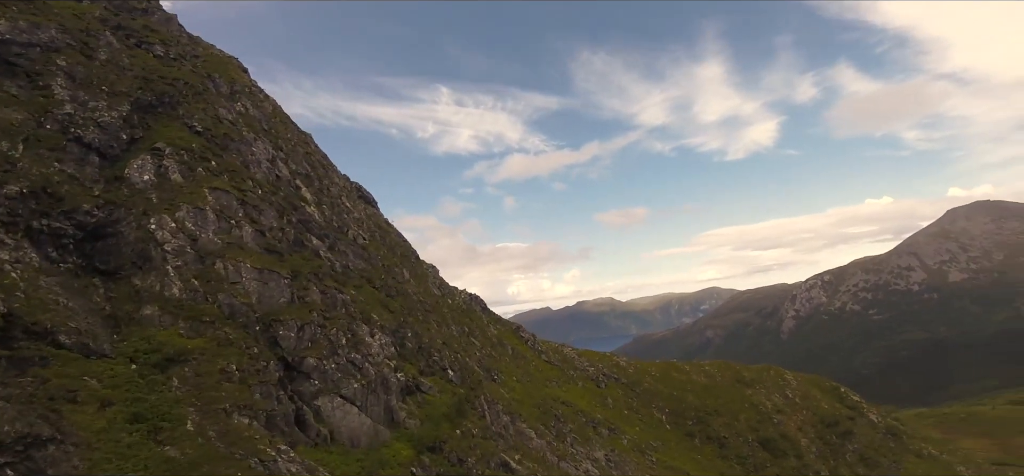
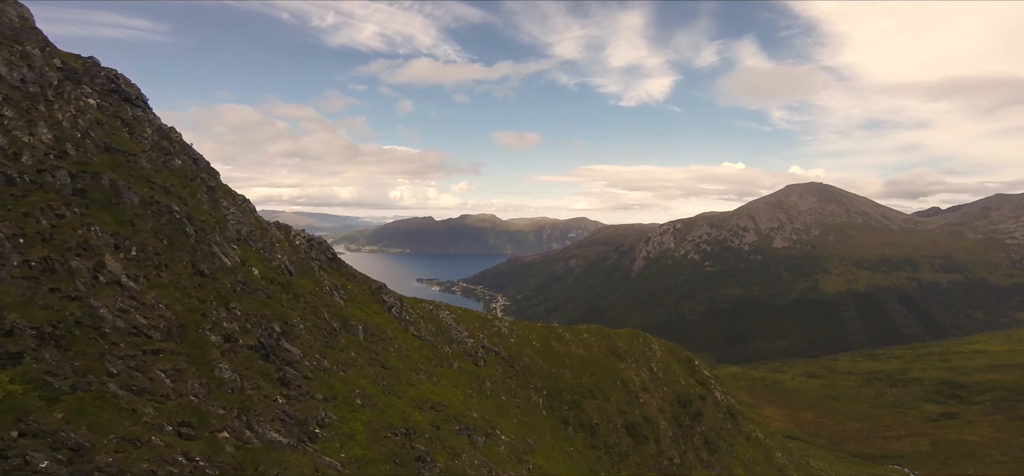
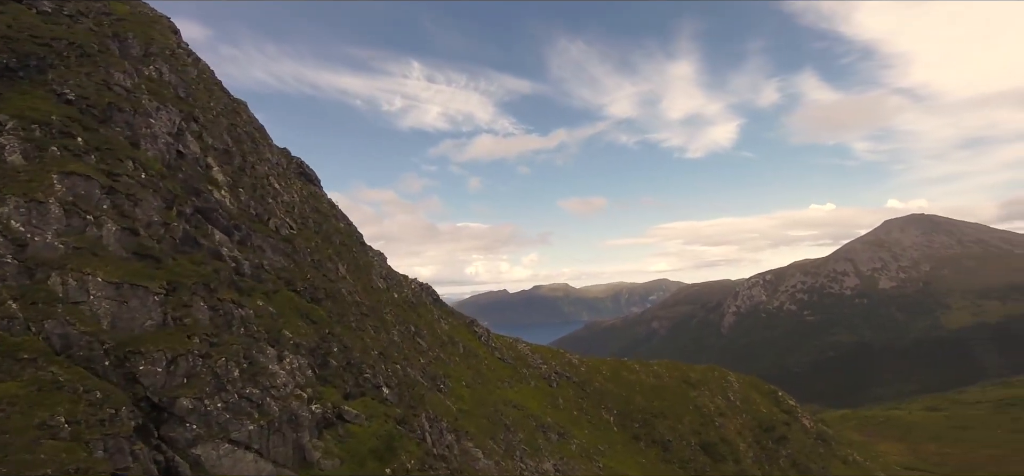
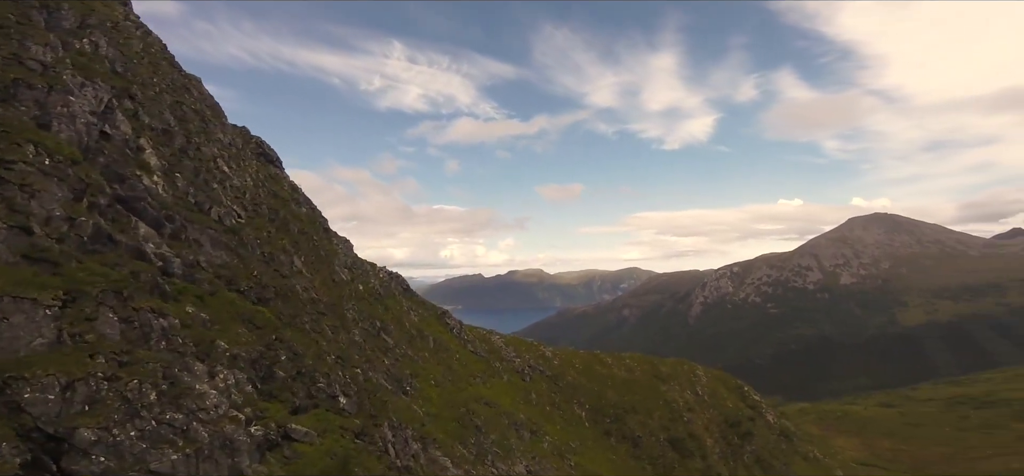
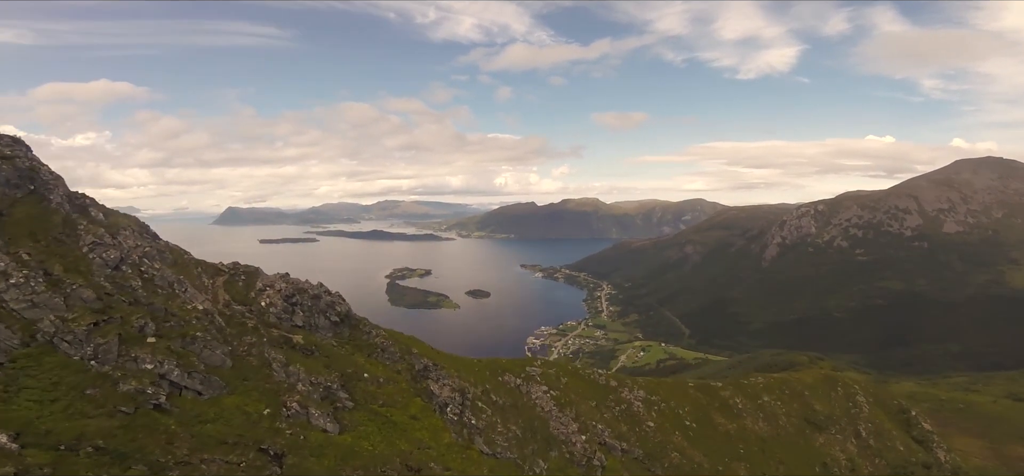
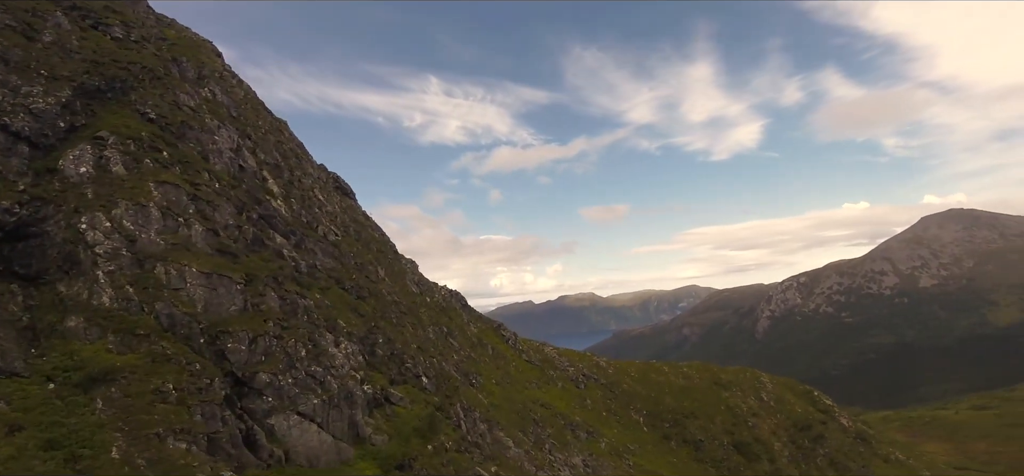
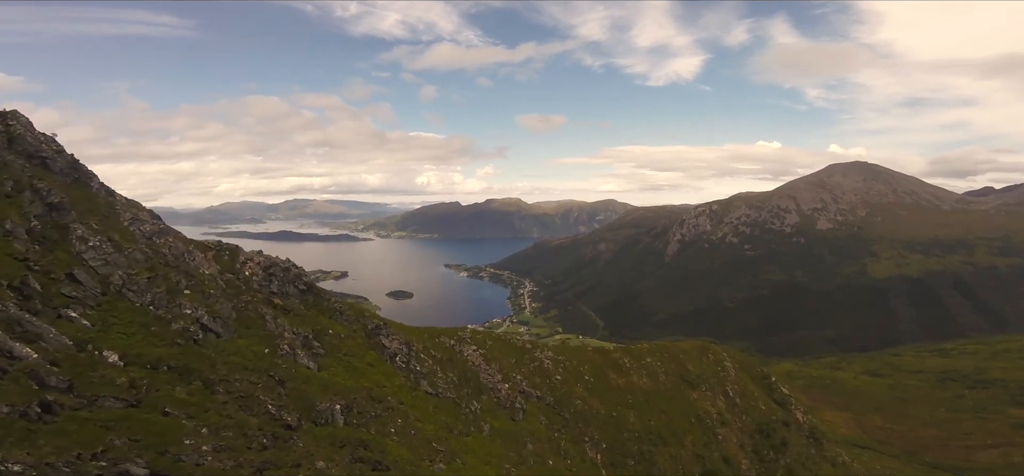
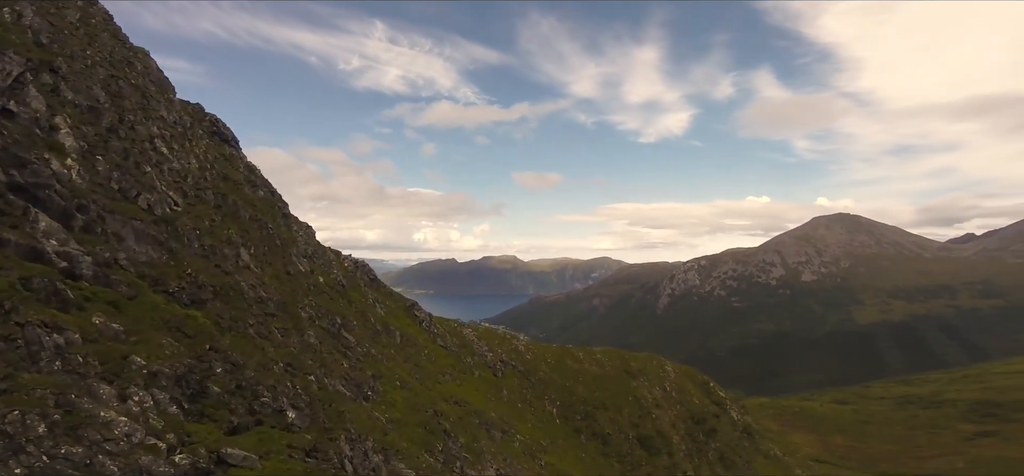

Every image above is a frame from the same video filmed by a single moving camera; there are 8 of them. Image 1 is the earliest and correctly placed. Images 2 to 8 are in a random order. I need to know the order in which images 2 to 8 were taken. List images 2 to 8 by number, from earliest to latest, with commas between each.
6, 3, 4, 8, 2, 7, 5
